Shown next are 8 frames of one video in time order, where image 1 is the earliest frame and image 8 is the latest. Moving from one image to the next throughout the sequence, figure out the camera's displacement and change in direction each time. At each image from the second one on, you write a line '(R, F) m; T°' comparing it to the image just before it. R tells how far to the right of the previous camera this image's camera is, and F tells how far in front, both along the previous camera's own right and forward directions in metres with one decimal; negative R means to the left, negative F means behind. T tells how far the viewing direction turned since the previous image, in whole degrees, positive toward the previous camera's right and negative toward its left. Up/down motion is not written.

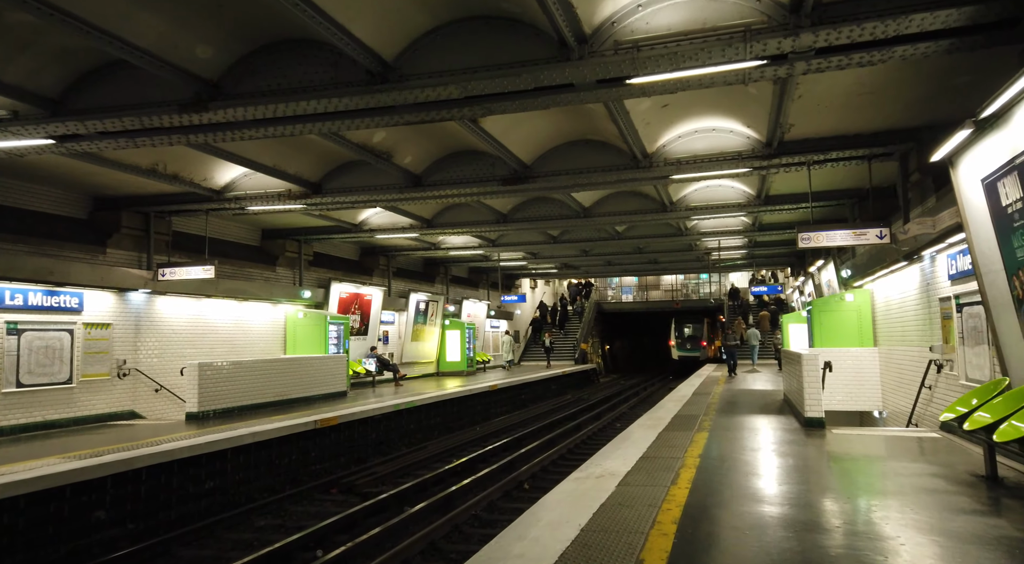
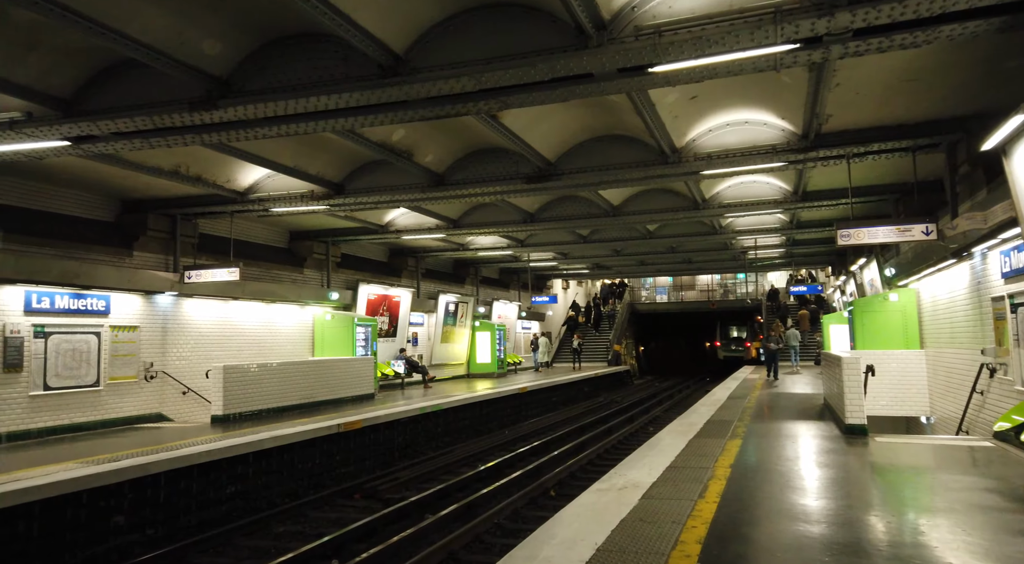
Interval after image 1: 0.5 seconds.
(+0.1, +0.3) m; -3°
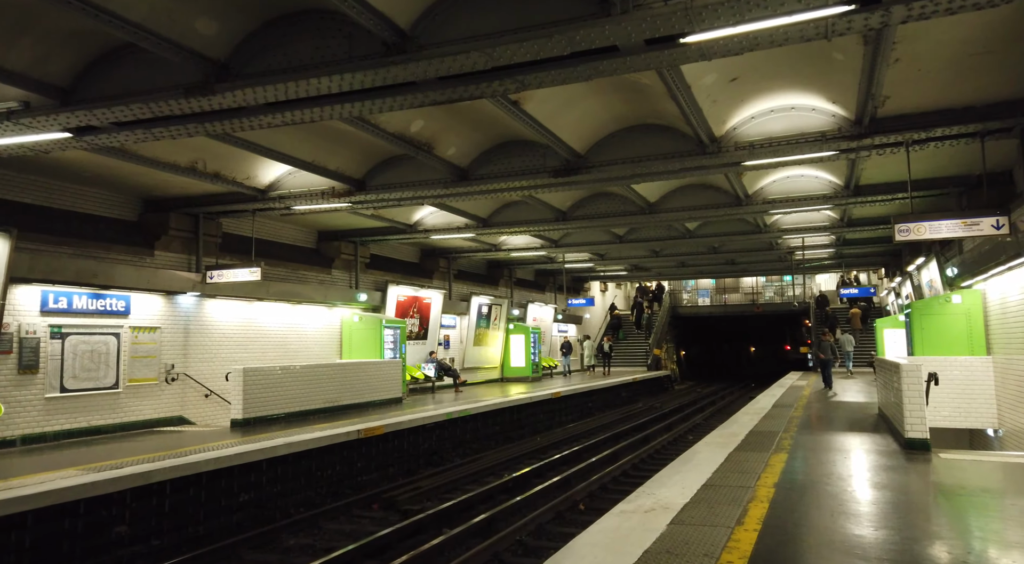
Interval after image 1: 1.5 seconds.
(+0.2, +0.6) m; -3°
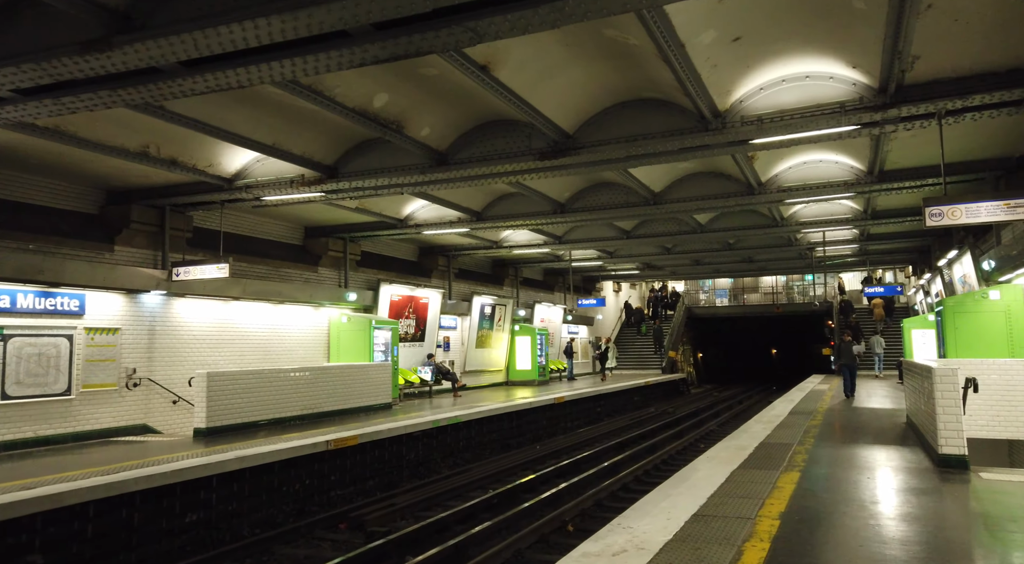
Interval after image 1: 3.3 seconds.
(+0.5, +1.0) m; -2°
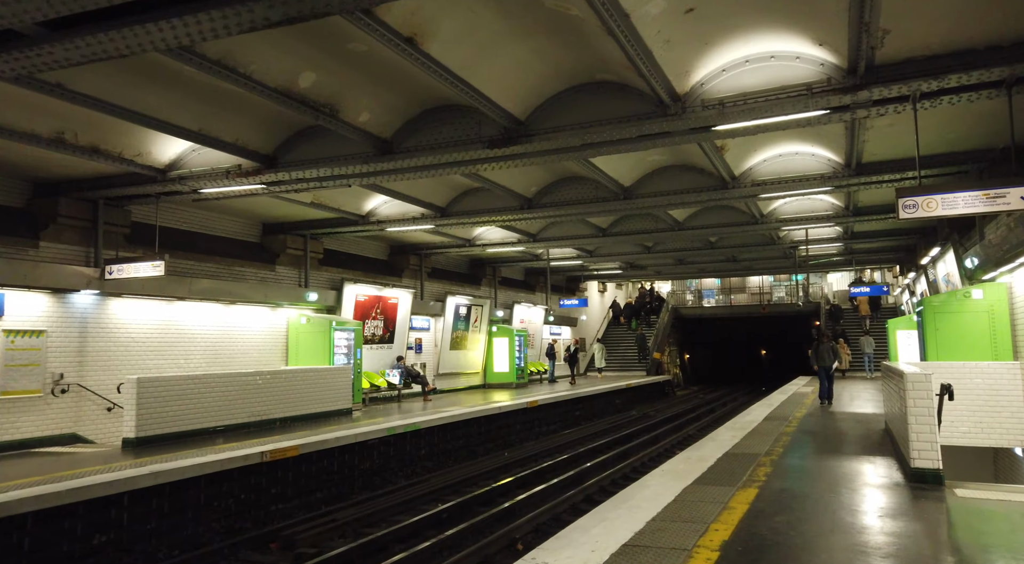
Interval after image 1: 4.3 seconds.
(+0.6, +0.6) m; 0°
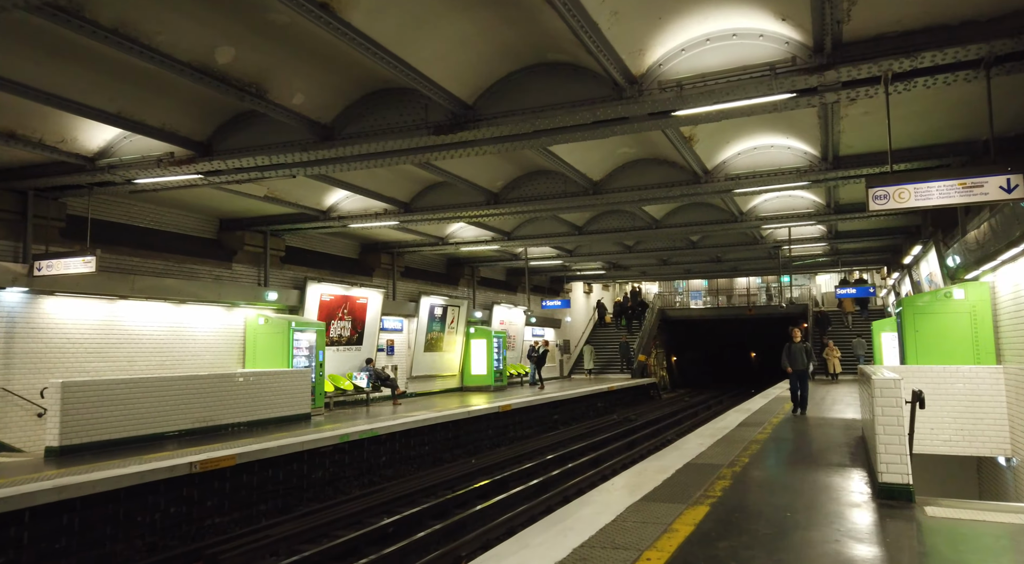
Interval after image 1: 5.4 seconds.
(+0.5, +0.6) m; 0°
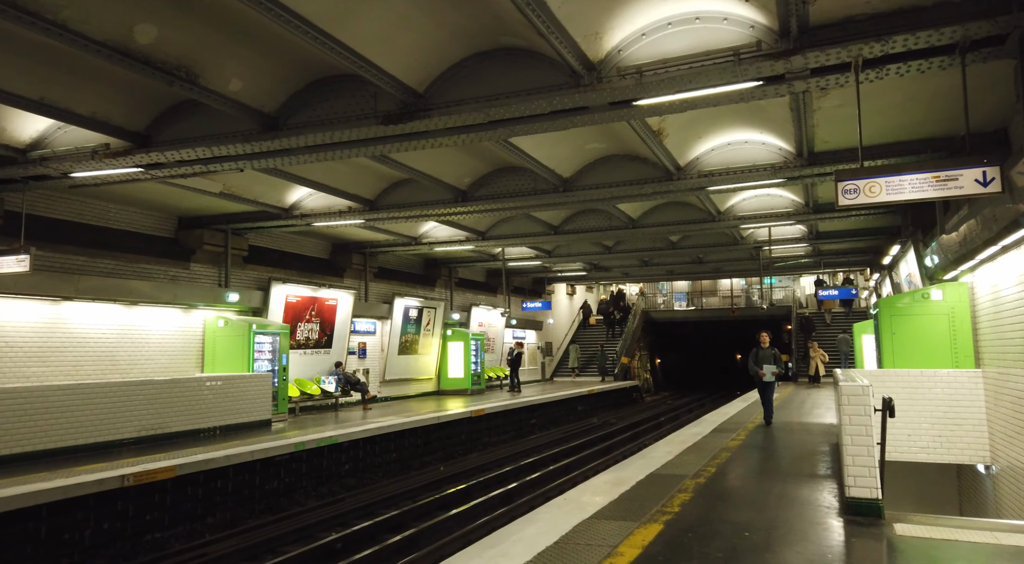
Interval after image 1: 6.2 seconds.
(+0.4, +0.4) m; +1°
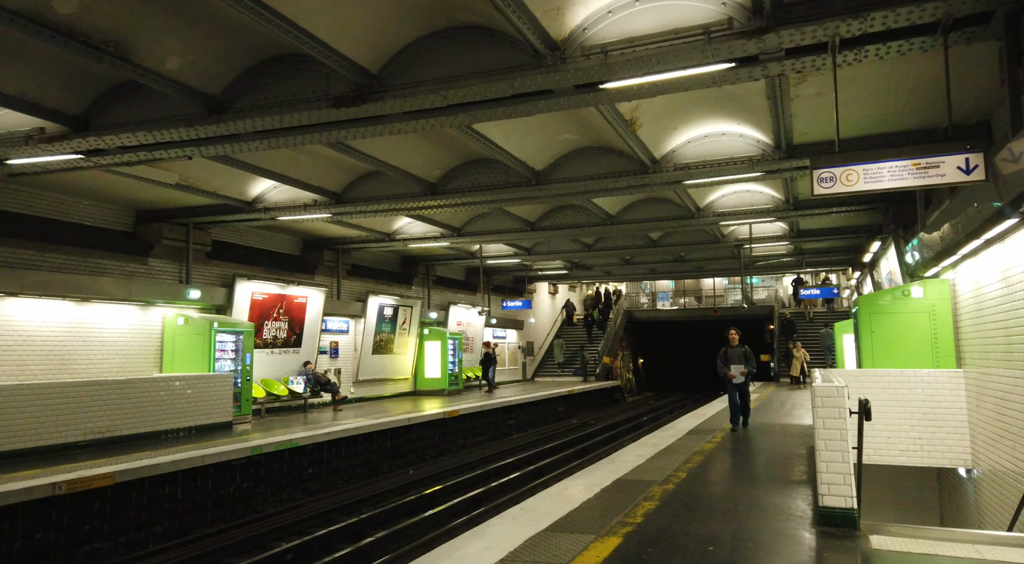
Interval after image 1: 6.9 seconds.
(+0.3, +0.4) m; +1°
